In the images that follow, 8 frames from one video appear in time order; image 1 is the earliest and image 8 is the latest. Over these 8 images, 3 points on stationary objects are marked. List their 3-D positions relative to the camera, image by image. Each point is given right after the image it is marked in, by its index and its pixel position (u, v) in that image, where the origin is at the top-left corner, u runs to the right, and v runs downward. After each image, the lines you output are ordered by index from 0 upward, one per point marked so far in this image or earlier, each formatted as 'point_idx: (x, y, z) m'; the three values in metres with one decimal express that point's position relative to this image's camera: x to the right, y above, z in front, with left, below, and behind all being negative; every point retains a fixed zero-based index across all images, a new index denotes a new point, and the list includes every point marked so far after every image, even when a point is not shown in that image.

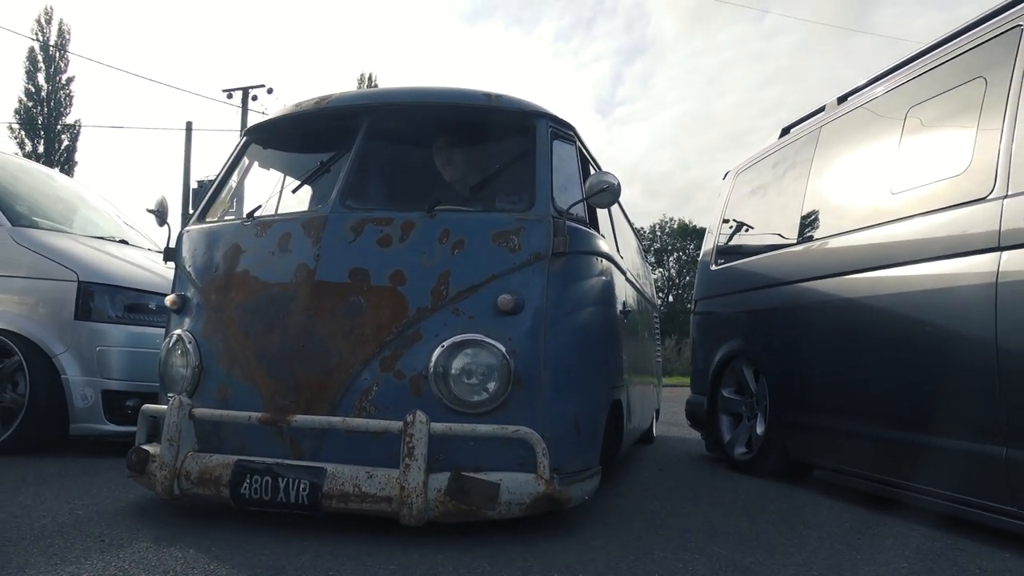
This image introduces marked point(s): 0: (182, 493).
0: (-1.3, -0.8, +3.5) m
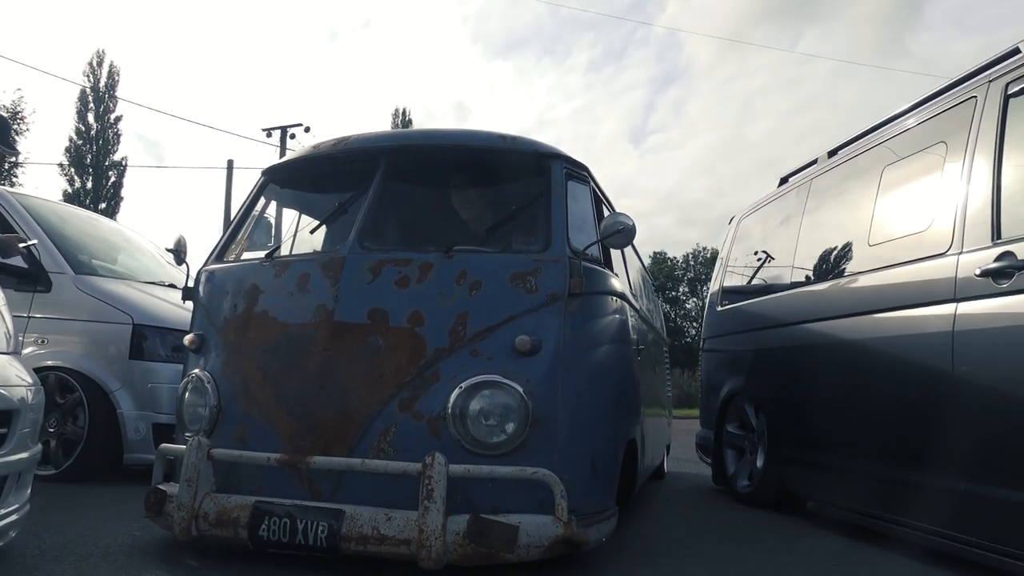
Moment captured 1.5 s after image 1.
0: (-1.3, -1.0, +3.5) m
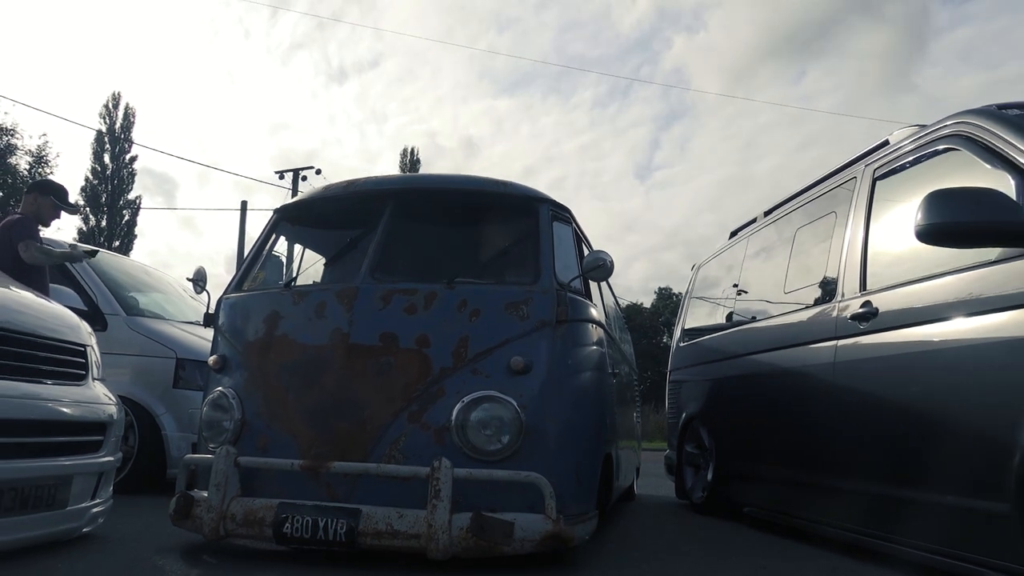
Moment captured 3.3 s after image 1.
0: (-1.3, -1.1, +4.0) m
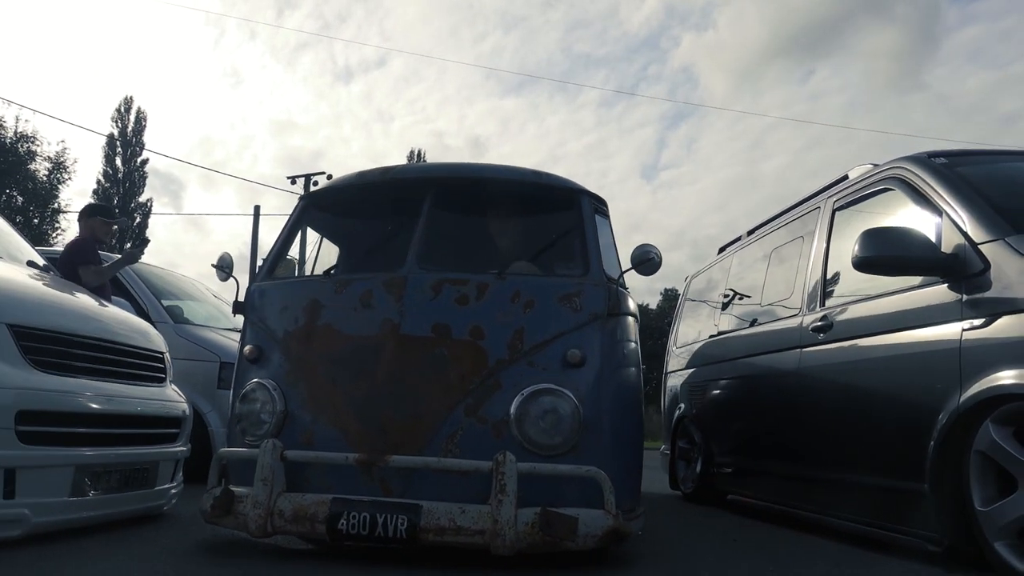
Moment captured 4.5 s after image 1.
0: (-1.0, -1.1, +3.9) m
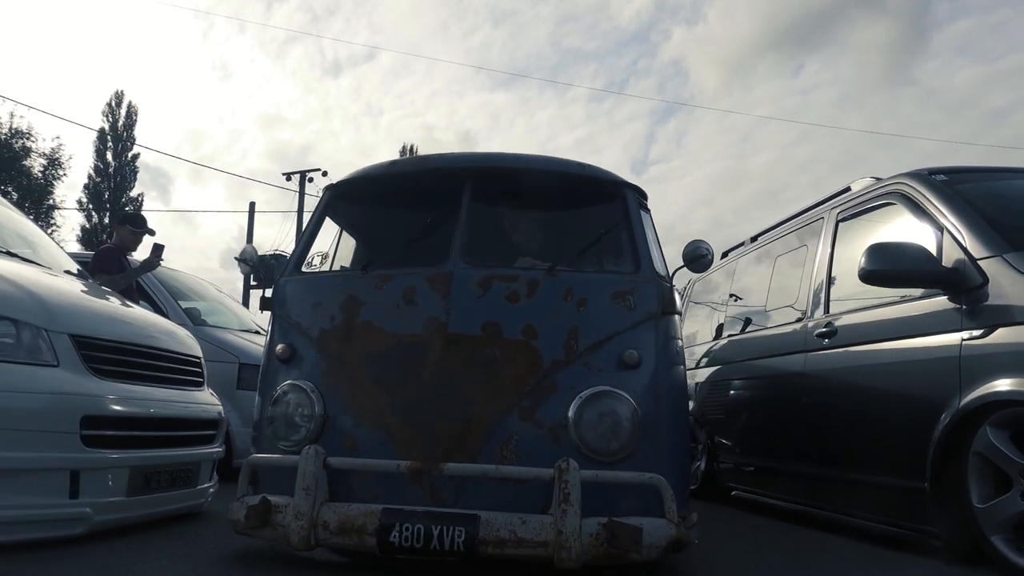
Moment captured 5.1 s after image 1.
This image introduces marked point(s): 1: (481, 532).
0: (-0.8, -1.1, +3.6) m
1: (-0.1, -1.0, +3.5) m
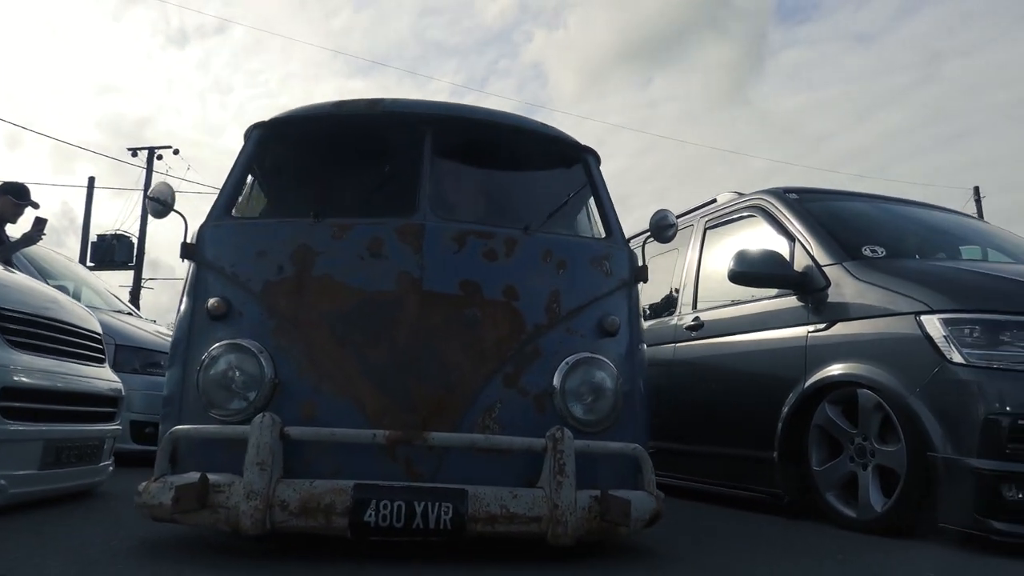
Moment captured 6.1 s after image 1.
0: (-0.8, -0.8, +3.2) m
1: (-0.2, -0.8, +3.2) m
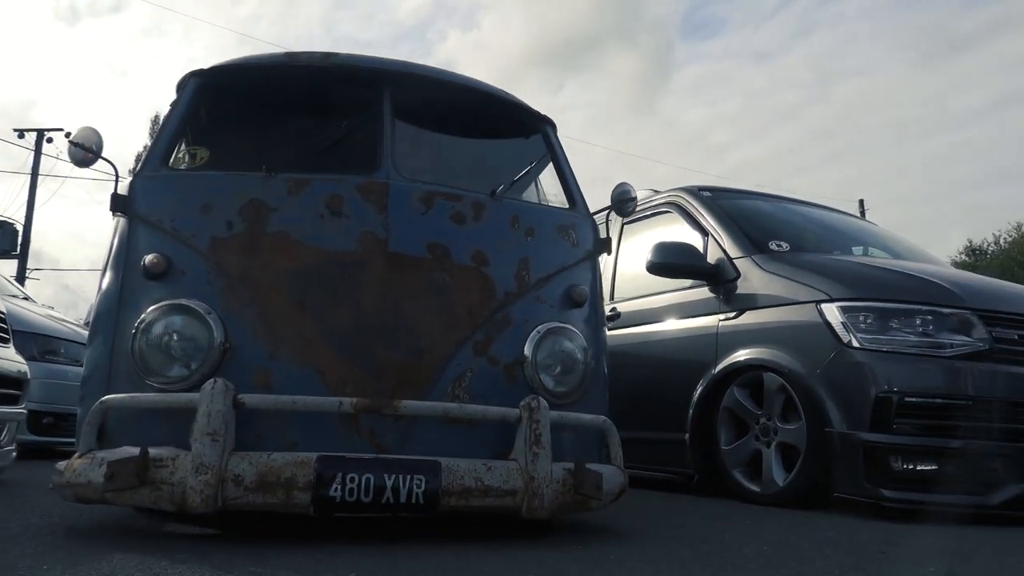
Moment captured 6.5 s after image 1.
0: (-0.9, -0.7, +2.9) m
1: (-0.2, -0.6, +2.9) m
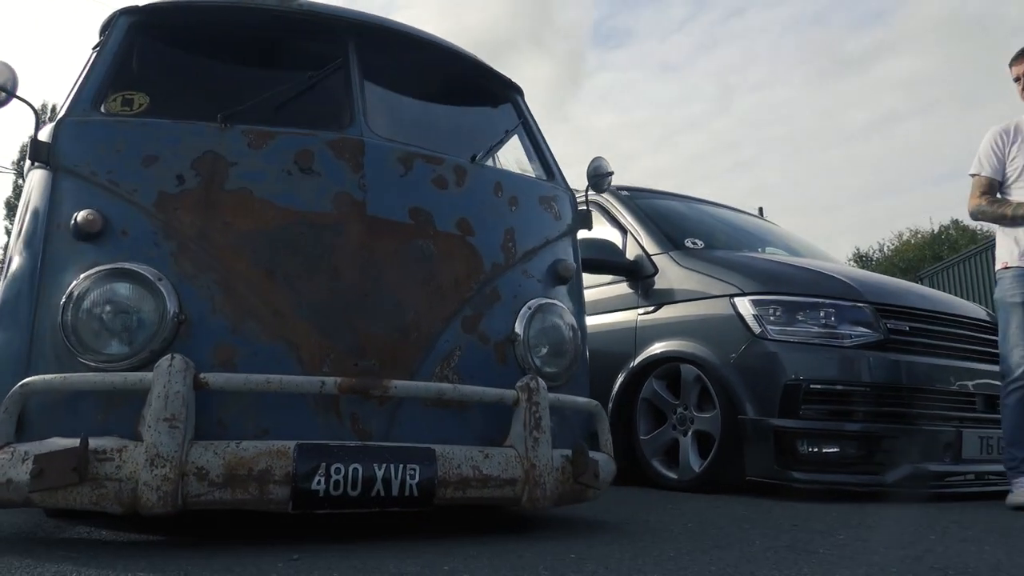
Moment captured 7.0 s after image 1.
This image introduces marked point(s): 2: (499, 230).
0: (-0.9, -0.6, +2.4) m
1: (-0.2, -0.5, +2.6) m
2: (0.0, +0.2, +3.2) m
